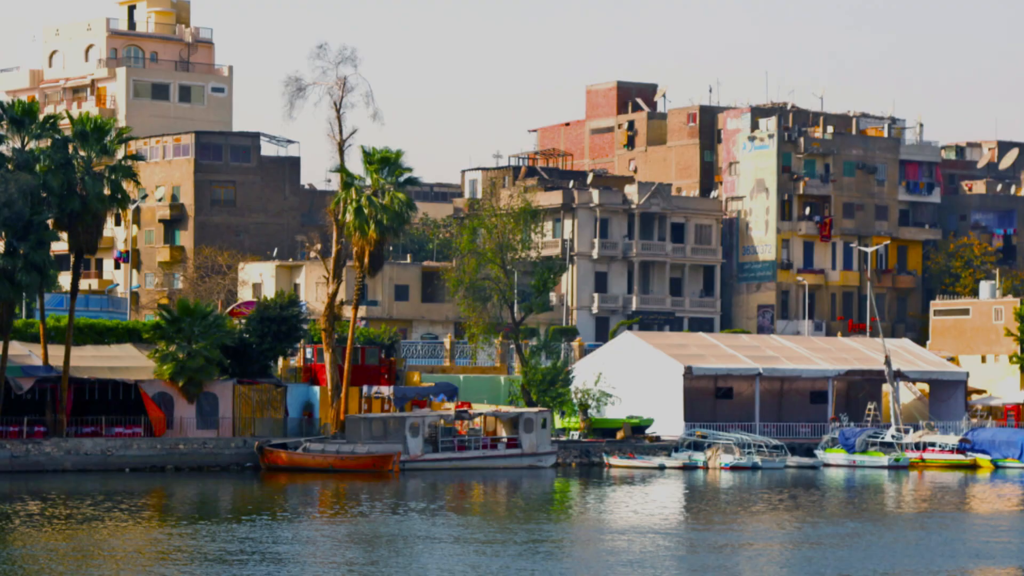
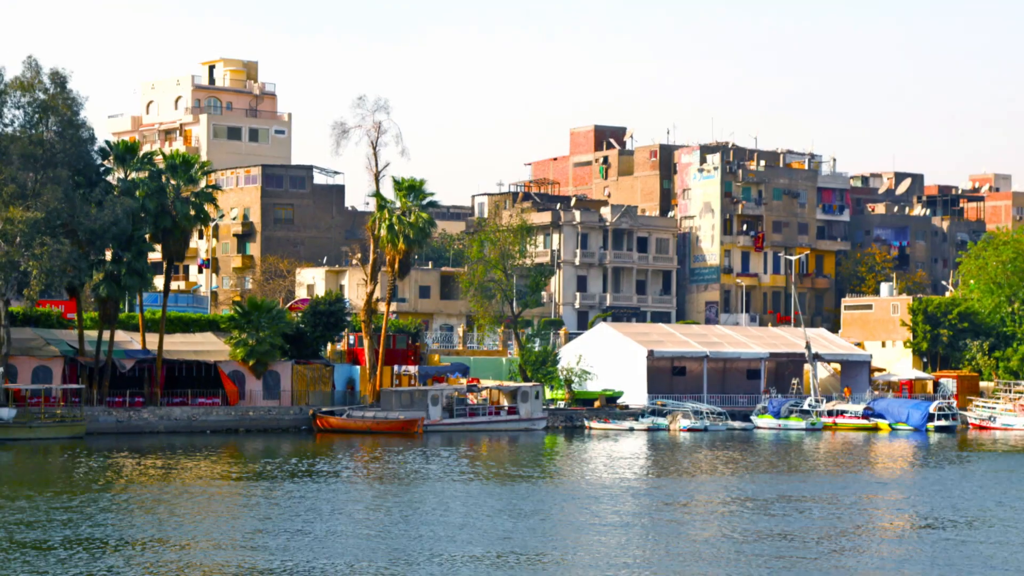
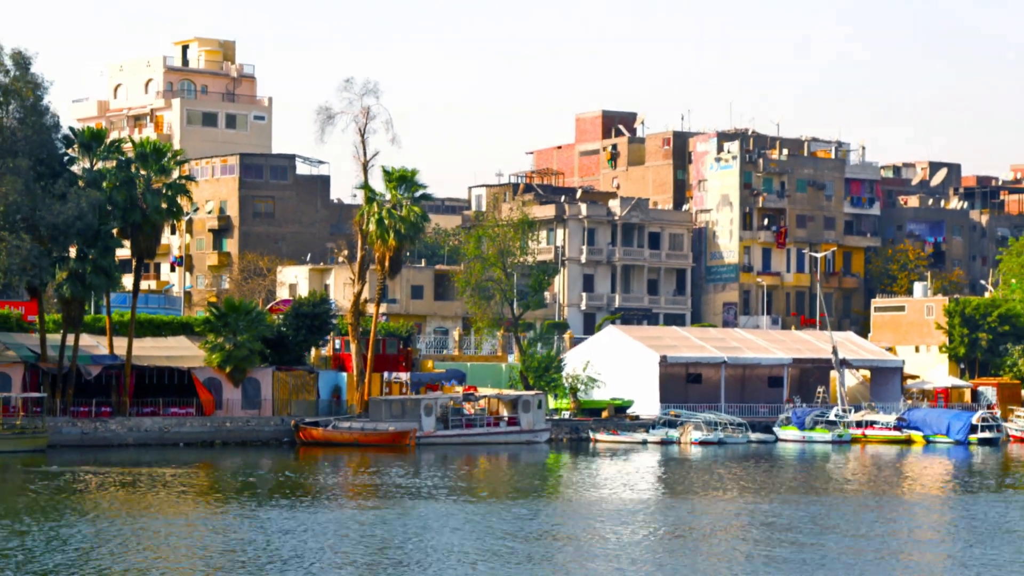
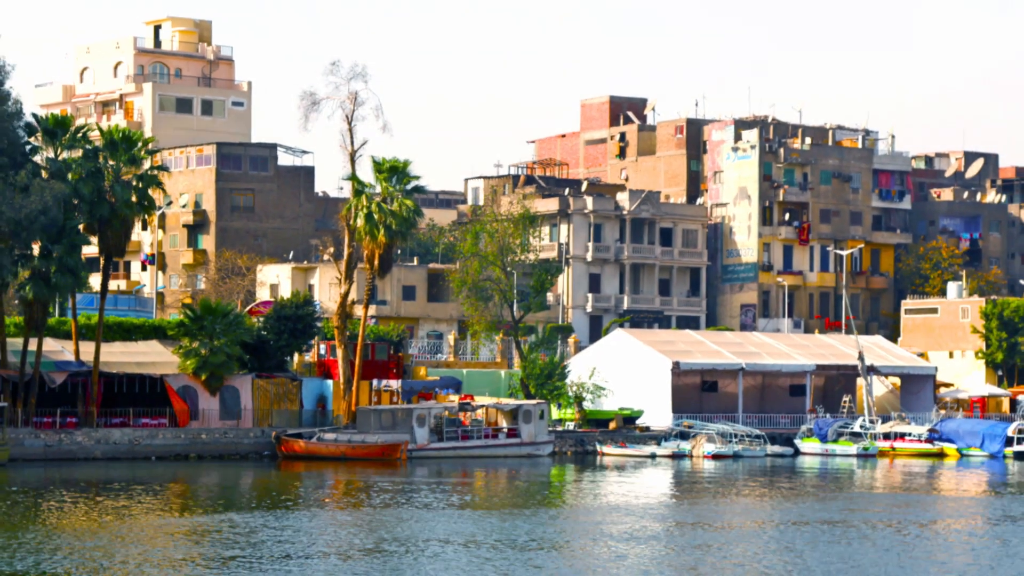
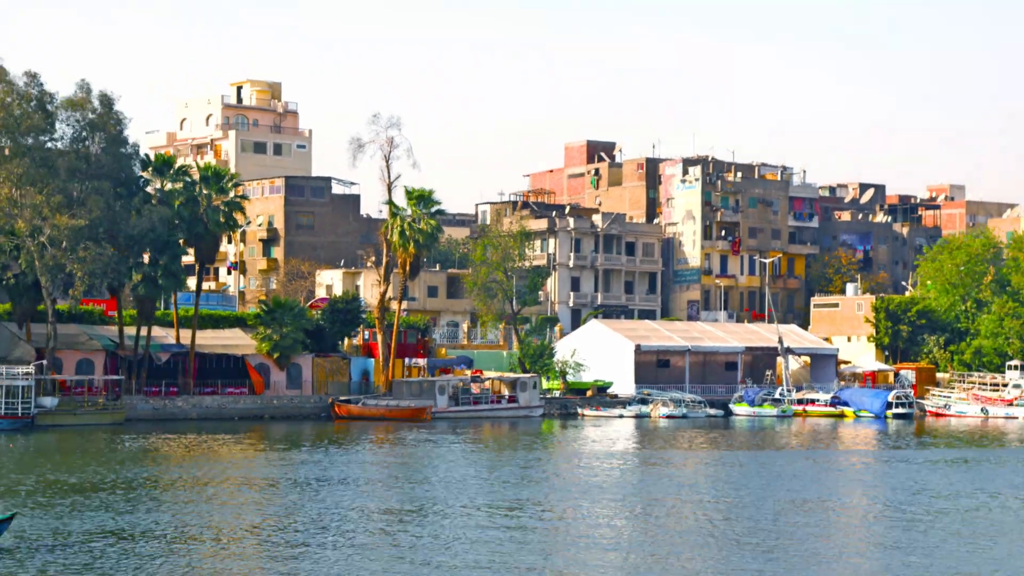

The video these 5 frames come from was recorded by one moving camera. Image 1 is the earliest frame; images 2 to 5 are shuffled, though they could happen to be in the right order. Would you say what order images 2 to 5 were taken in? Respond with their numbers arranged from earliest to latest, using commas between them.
4, 3, 2, 5
